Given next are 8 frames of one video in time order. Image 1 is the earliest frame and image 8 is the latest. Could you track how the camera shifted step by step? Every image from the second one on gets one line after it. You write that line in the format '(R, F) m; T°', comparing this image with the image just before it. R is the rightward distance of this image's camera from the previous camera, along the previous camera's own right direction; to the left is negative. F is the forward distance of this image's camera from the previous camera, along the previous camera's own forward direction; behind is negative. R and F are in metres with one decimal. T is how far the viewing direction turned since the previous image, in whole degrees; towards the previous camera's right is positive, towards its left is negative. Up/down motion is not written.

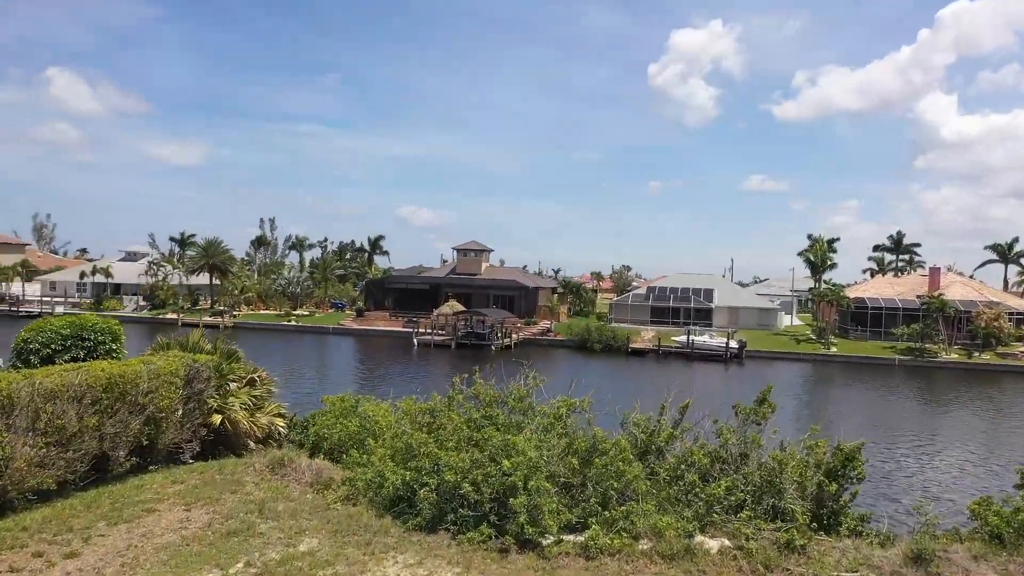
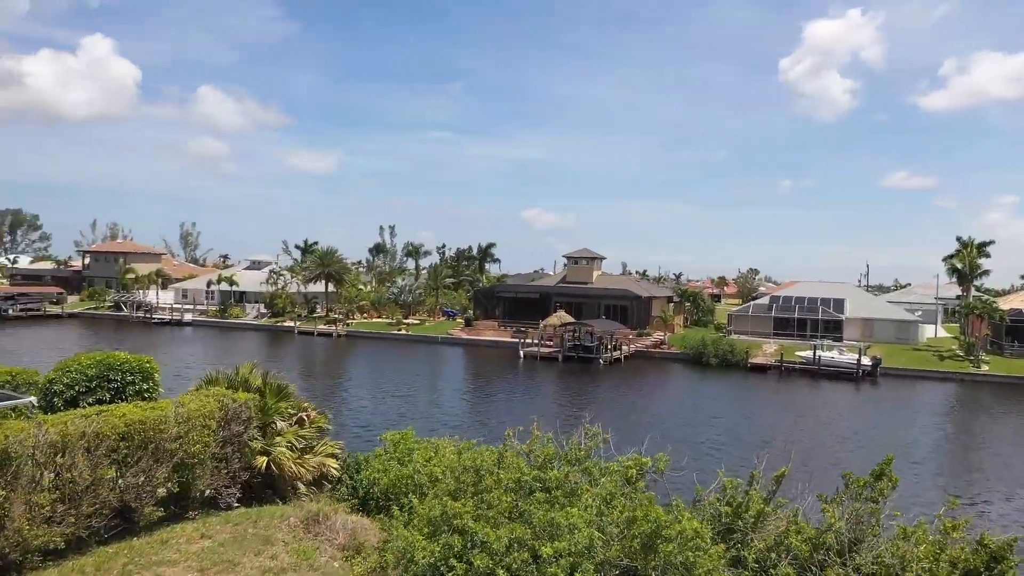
(+0.8, +1.8) m; -9°
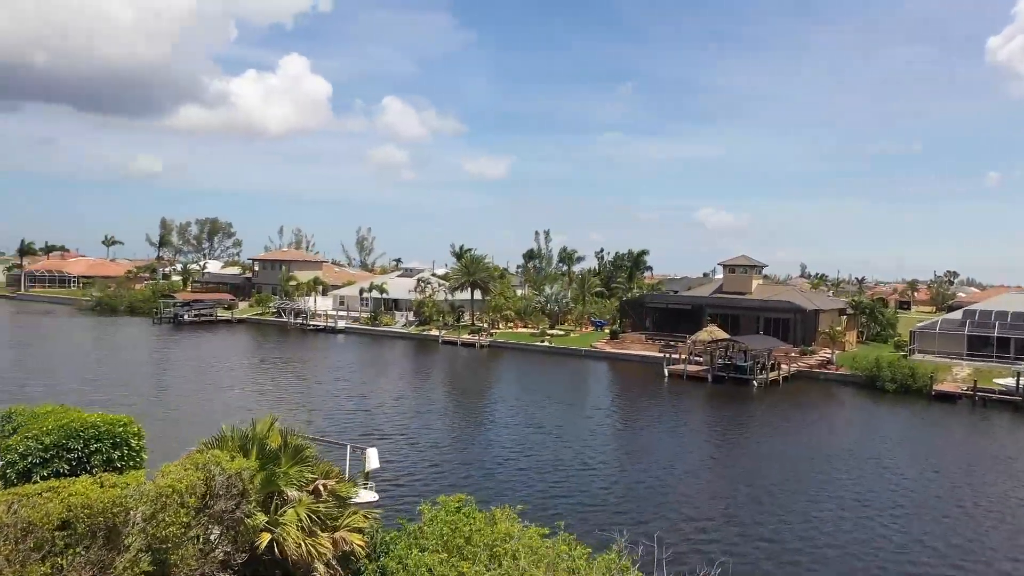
(+1.5, +2.9) m; -12°
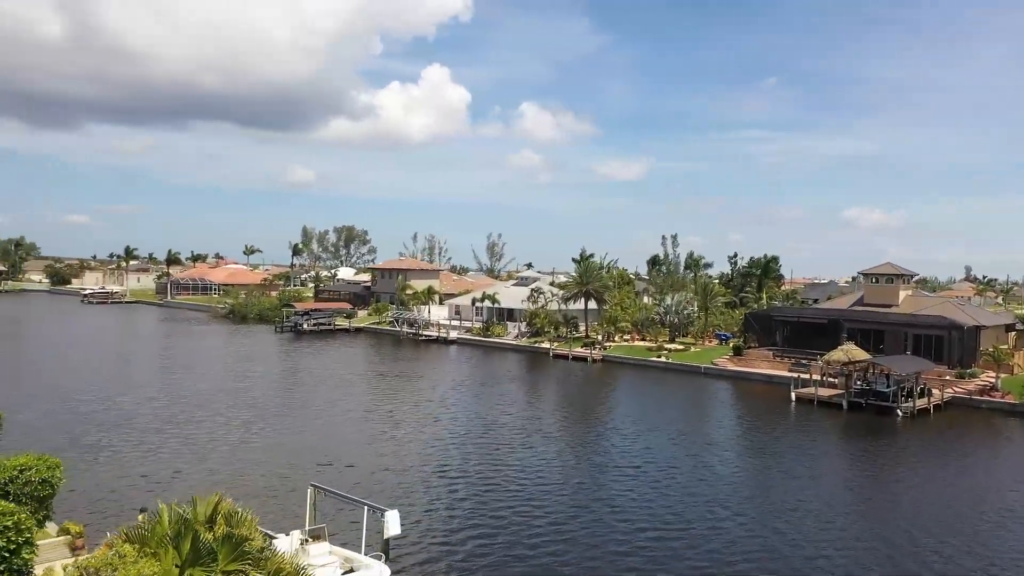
(+1.5, +3.1) m; -10°
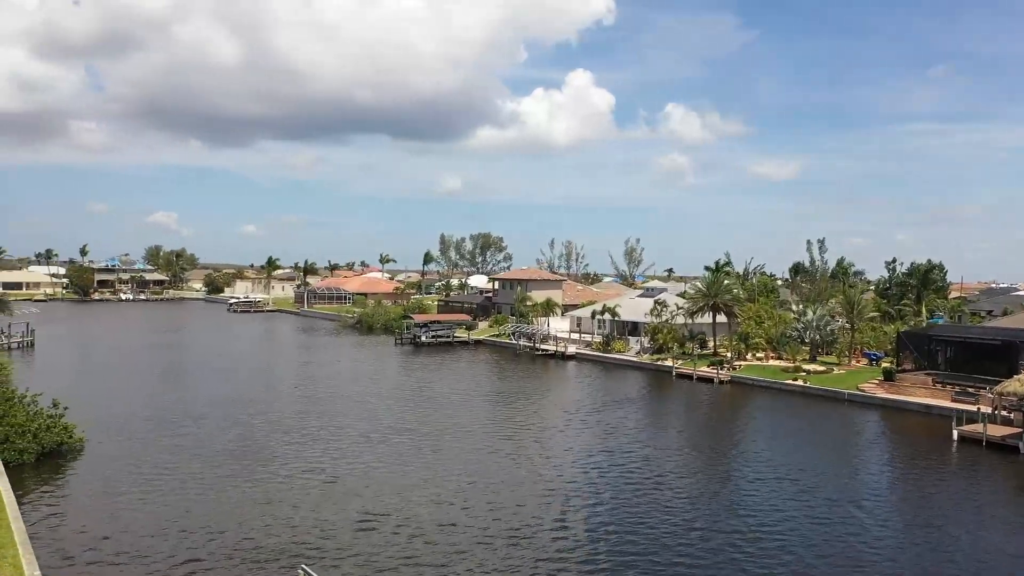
(+1.7, +3.5) m; -10°
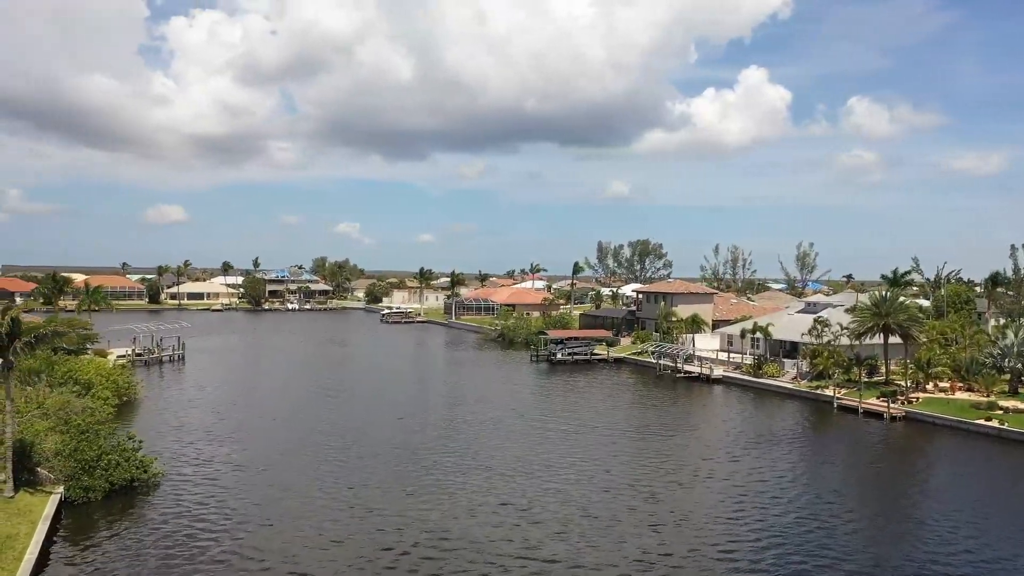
(+2.1, +4.4) m; -12°
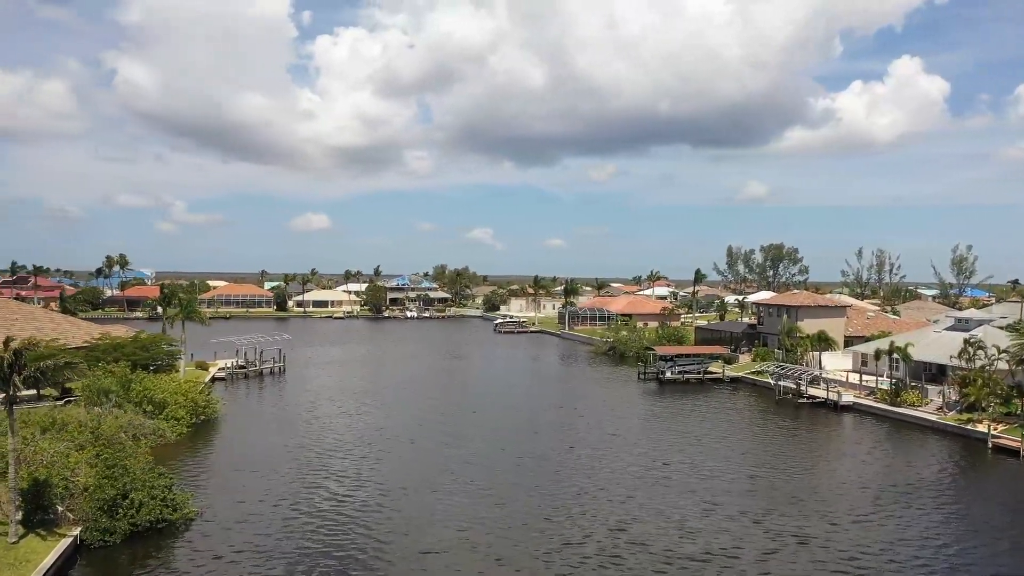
(+2.1, +4.0) m; -9°
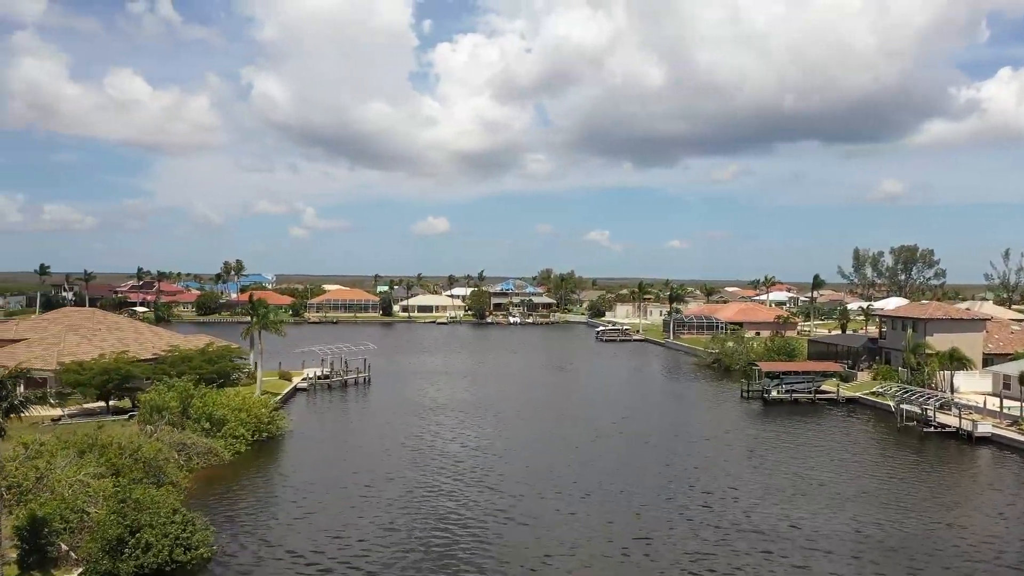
(+1.9, +3.6) m; -8°
